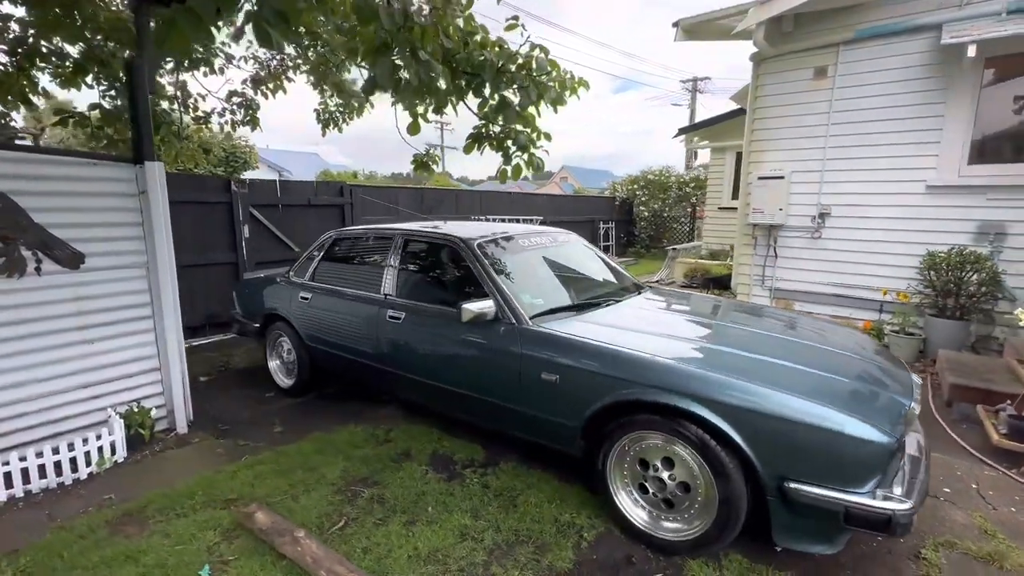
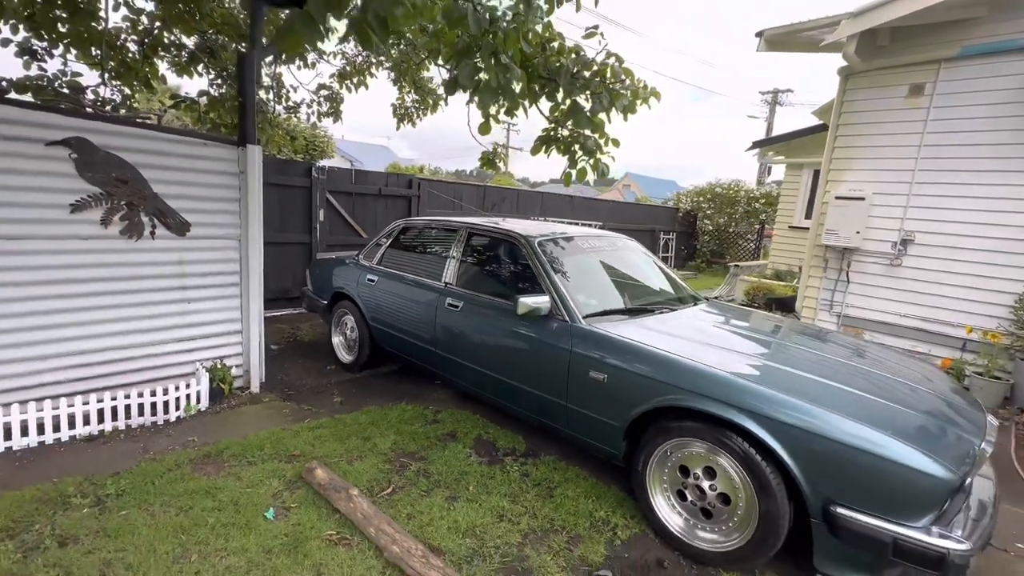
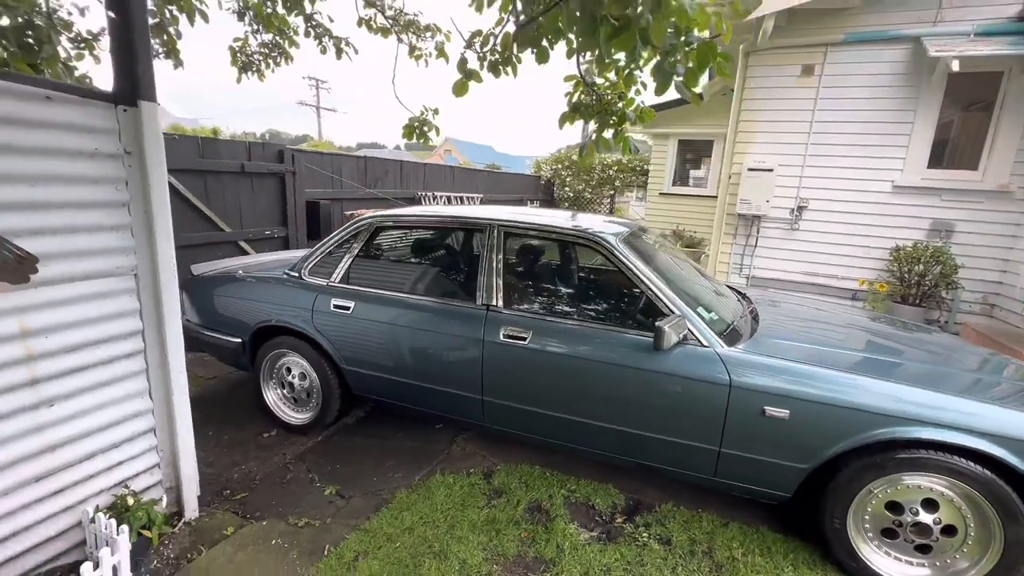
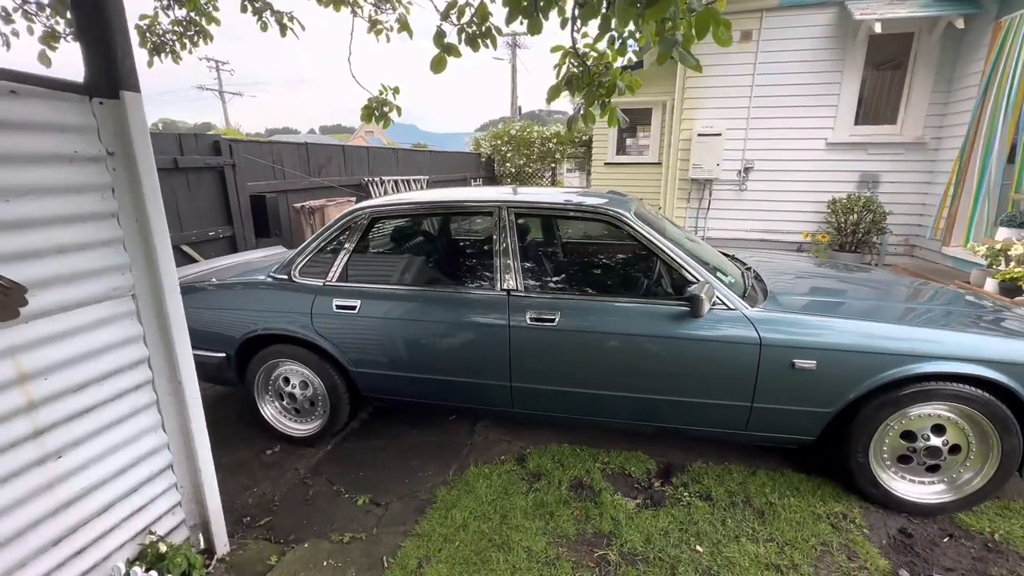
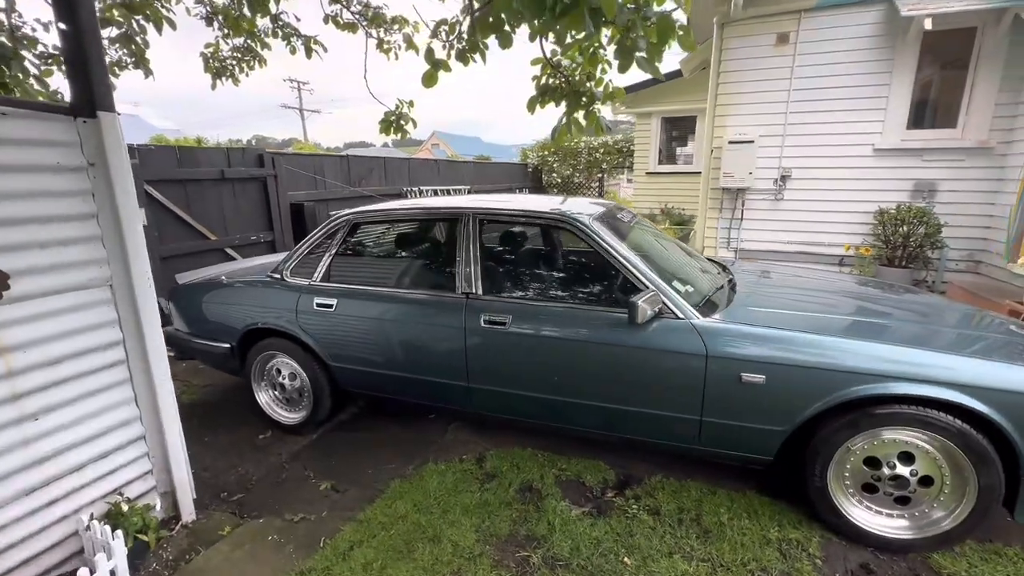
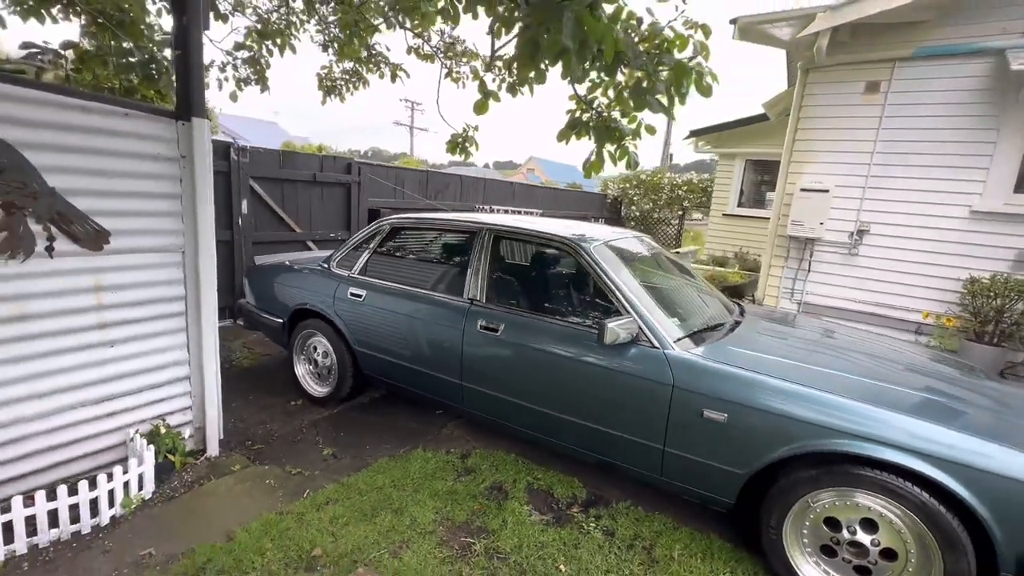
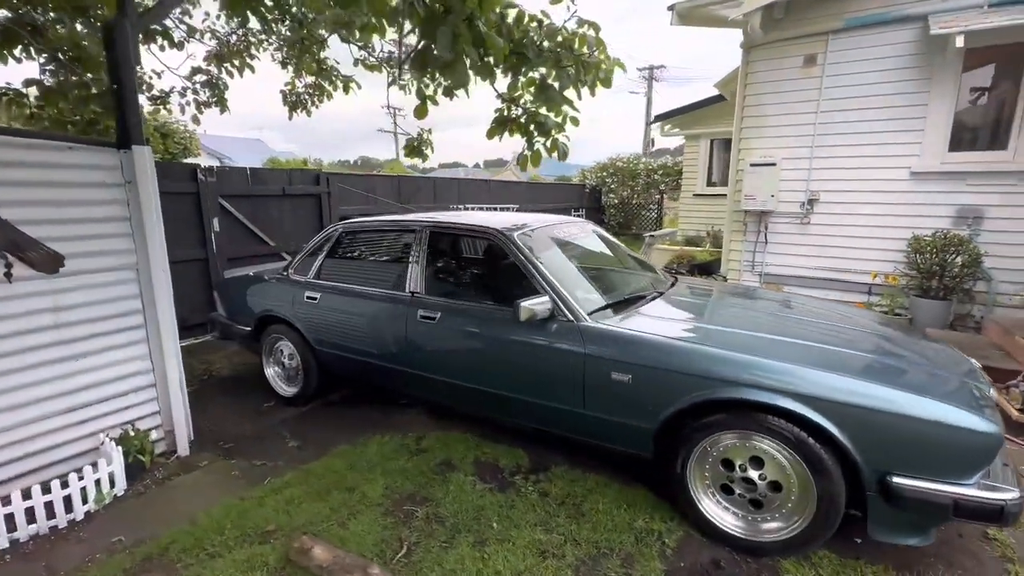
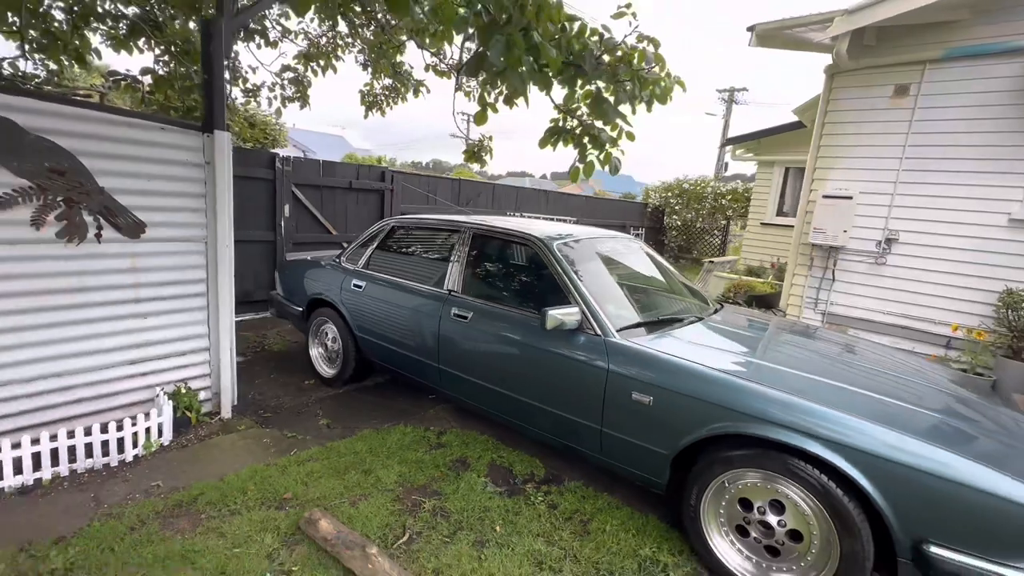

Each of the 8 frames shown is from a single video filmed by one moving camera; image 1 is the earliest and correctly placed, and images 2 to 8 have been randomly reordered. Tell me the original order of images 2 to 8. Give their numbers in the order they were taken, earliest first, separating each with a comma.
7, 5, 4, 3, 6, 8, 2
